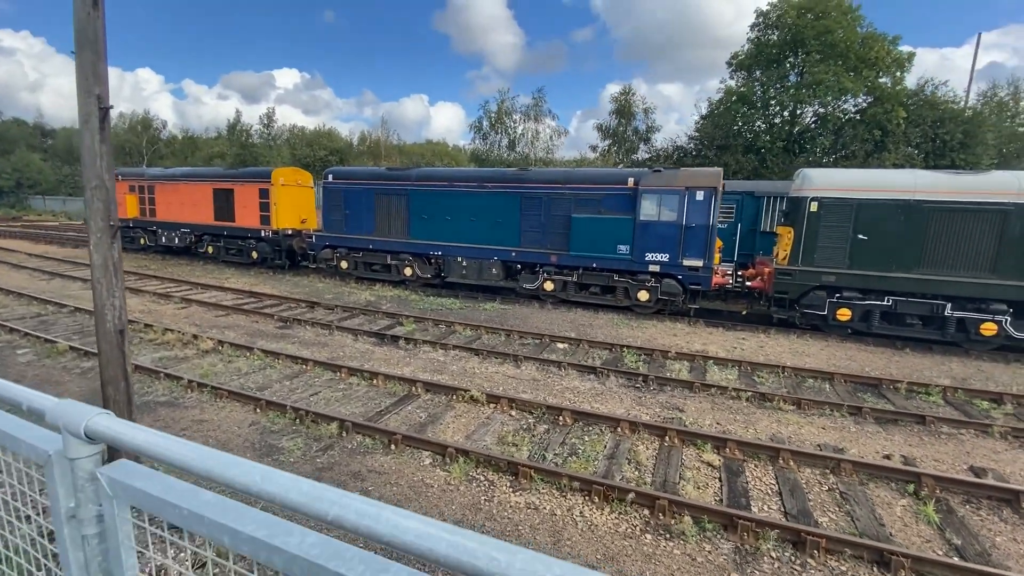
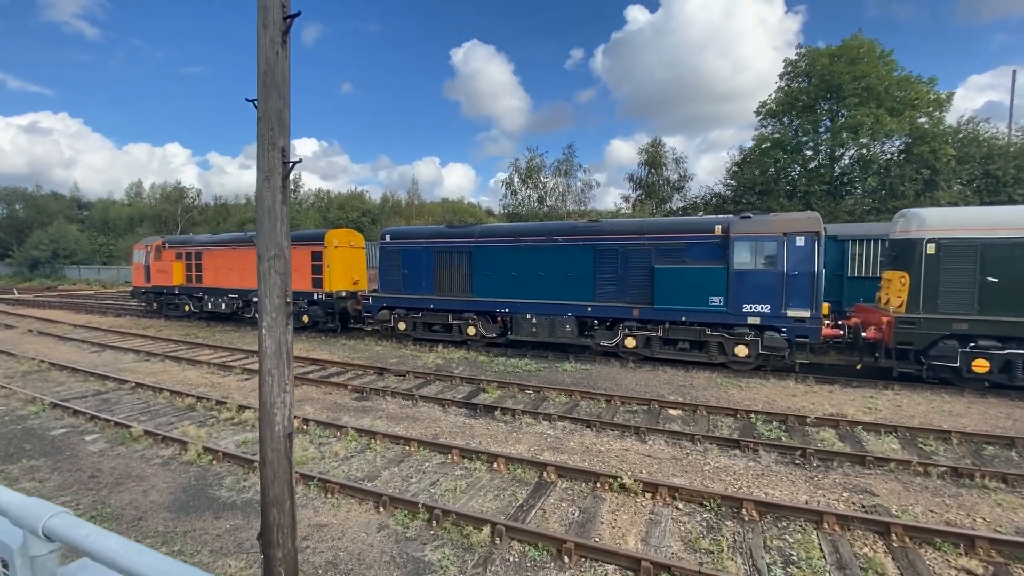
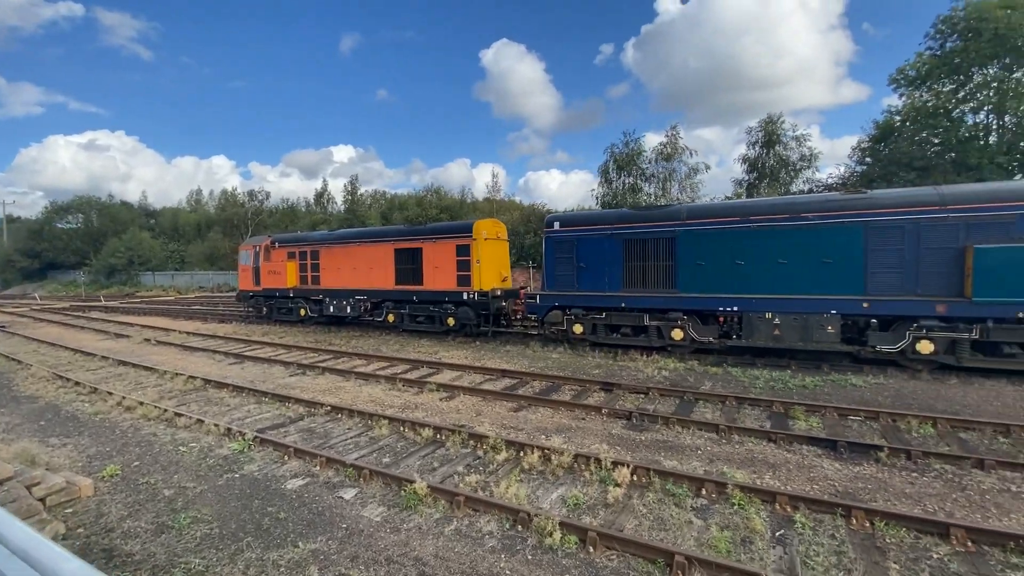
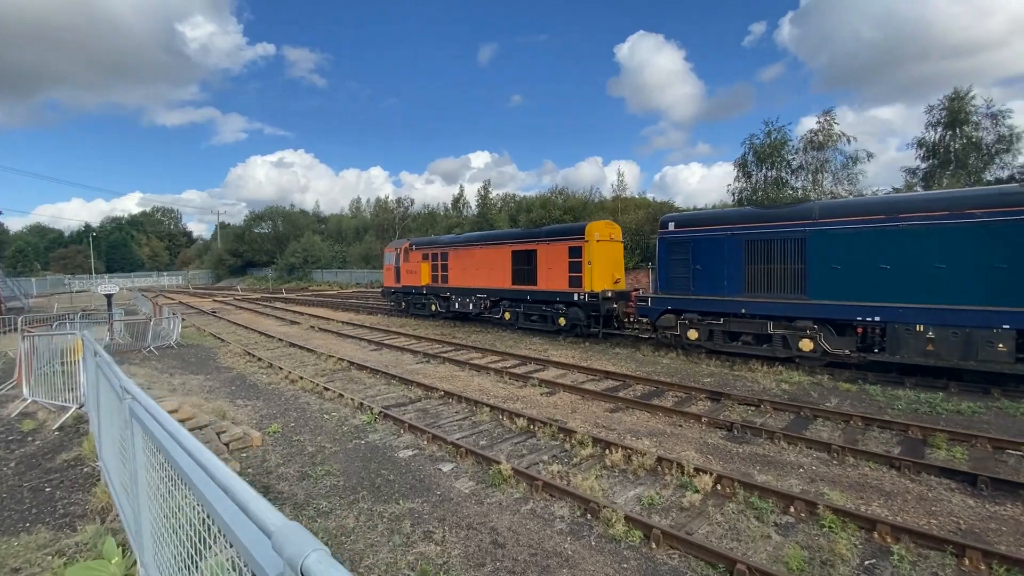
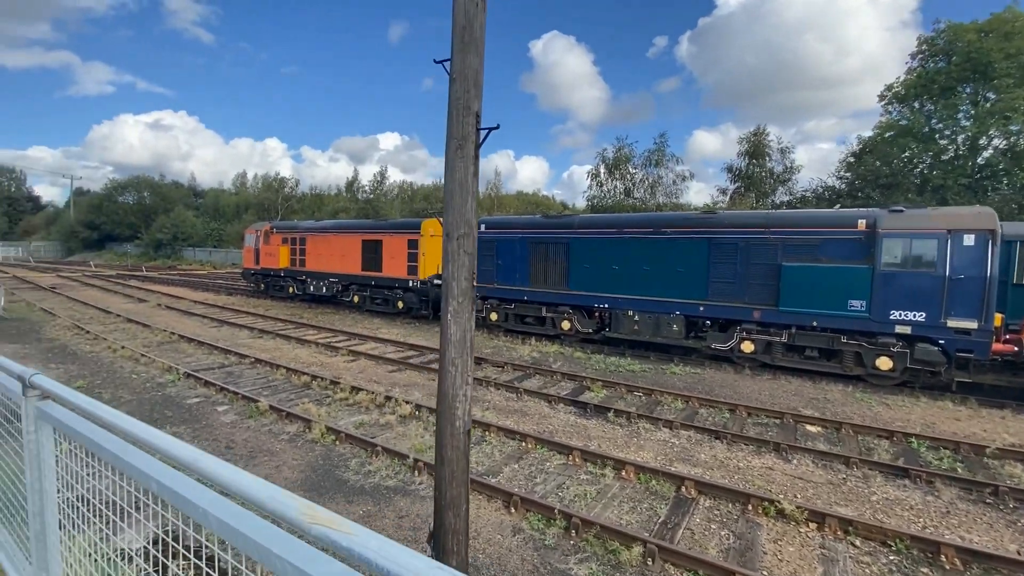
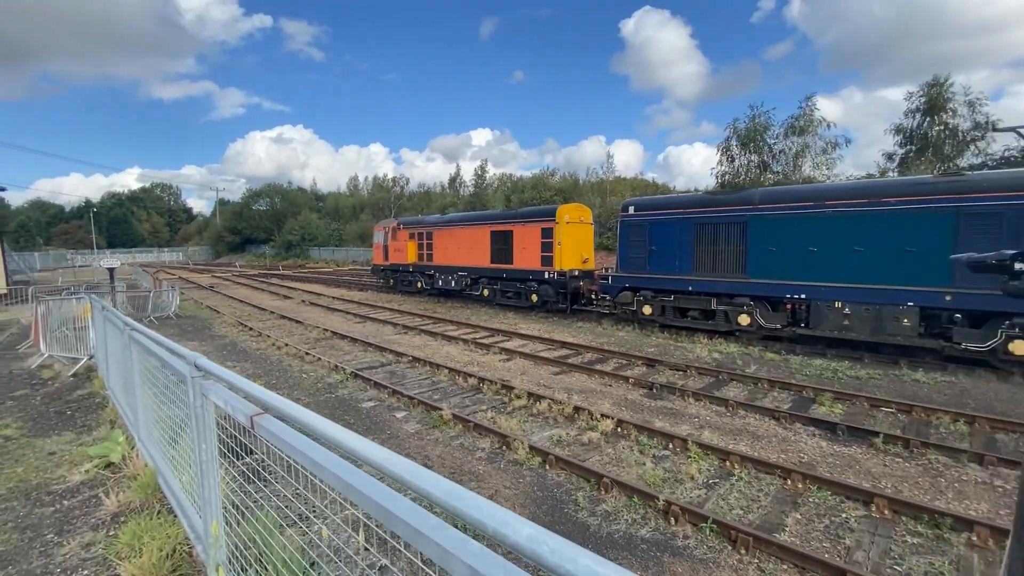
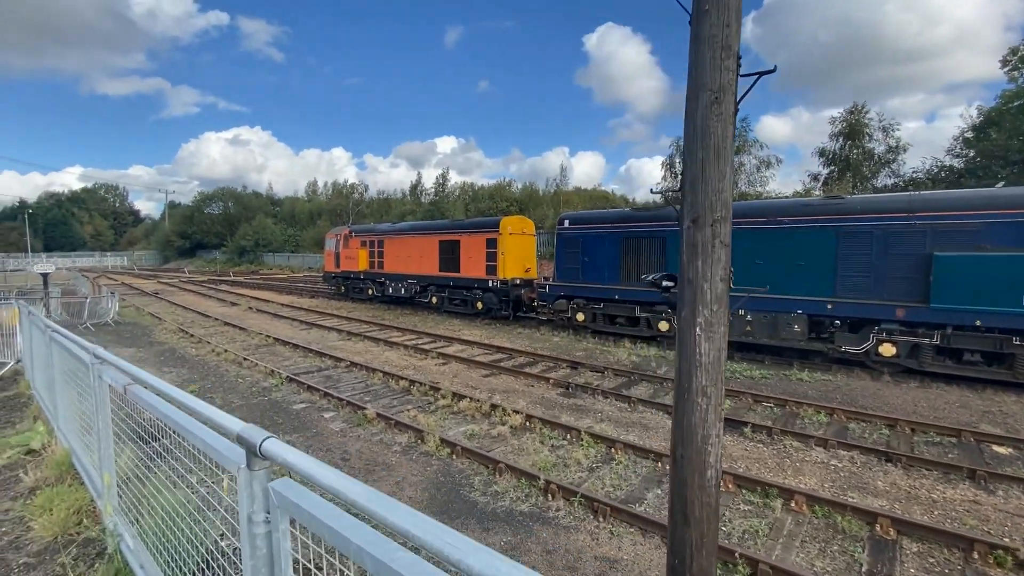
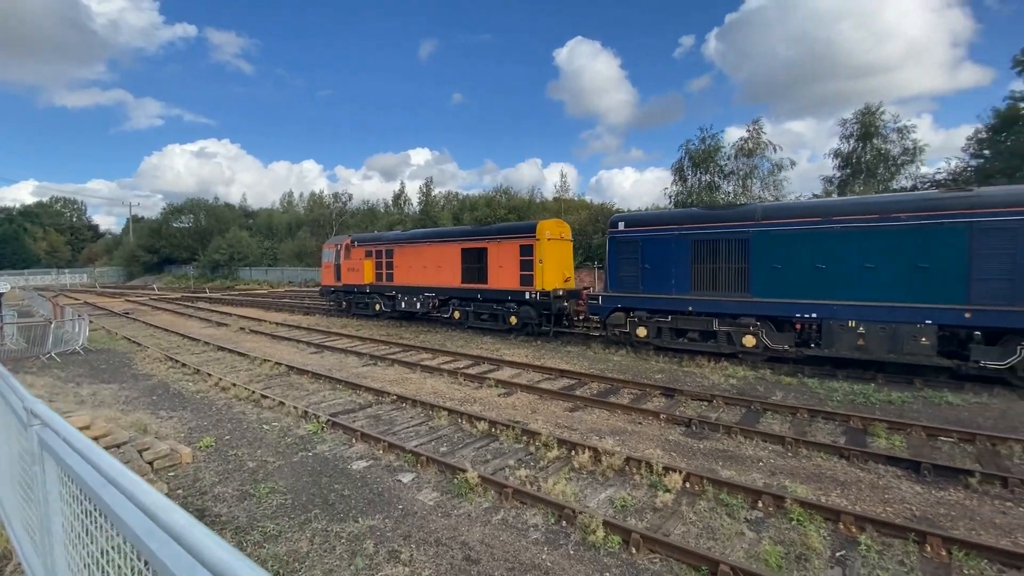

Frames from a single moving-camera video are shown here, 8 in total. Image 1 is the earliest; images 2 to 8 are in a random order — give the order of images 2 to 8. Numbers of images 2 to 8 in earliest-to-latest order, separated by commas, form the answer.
2, 5, 7, 6, 4, 8, 3
